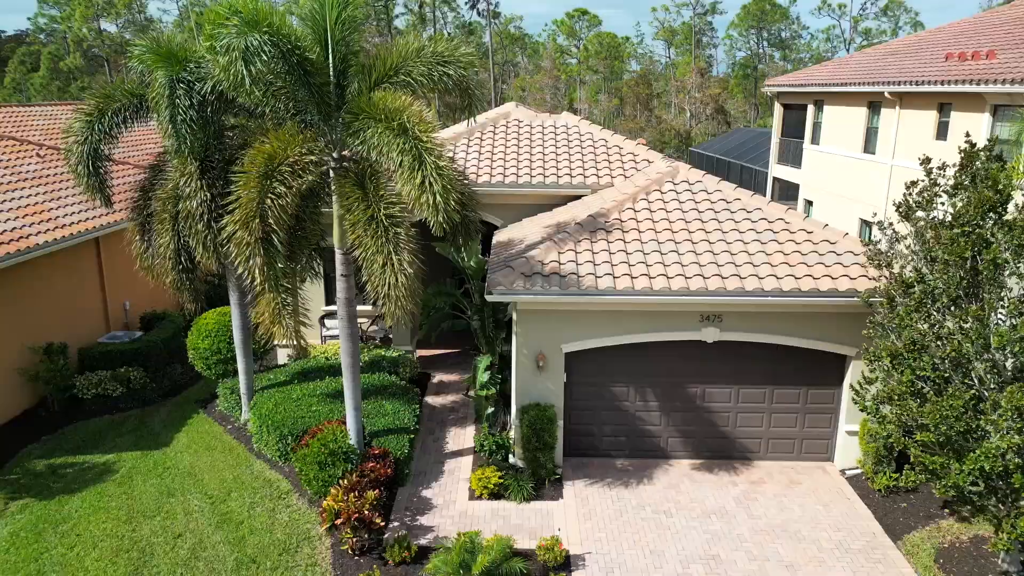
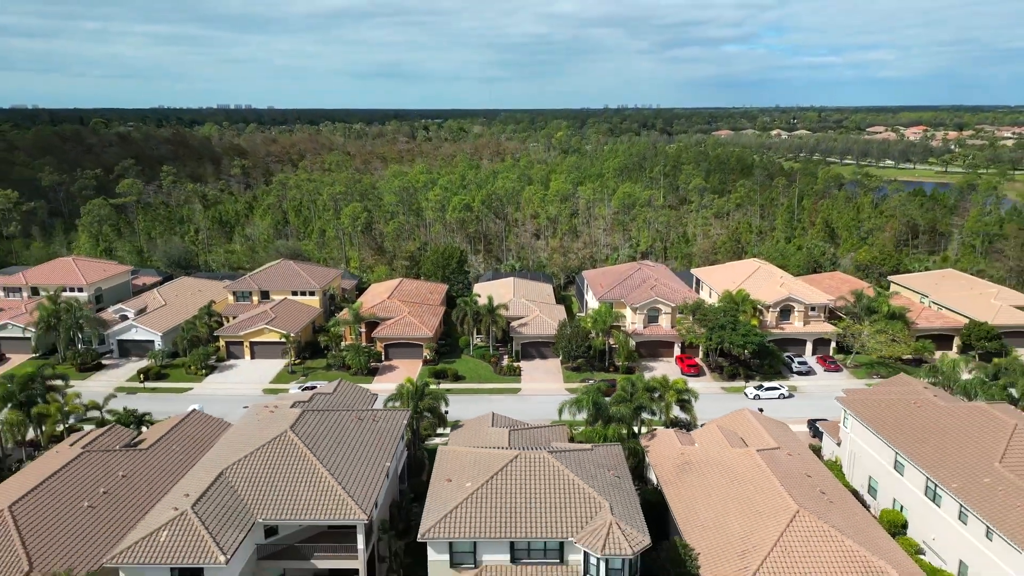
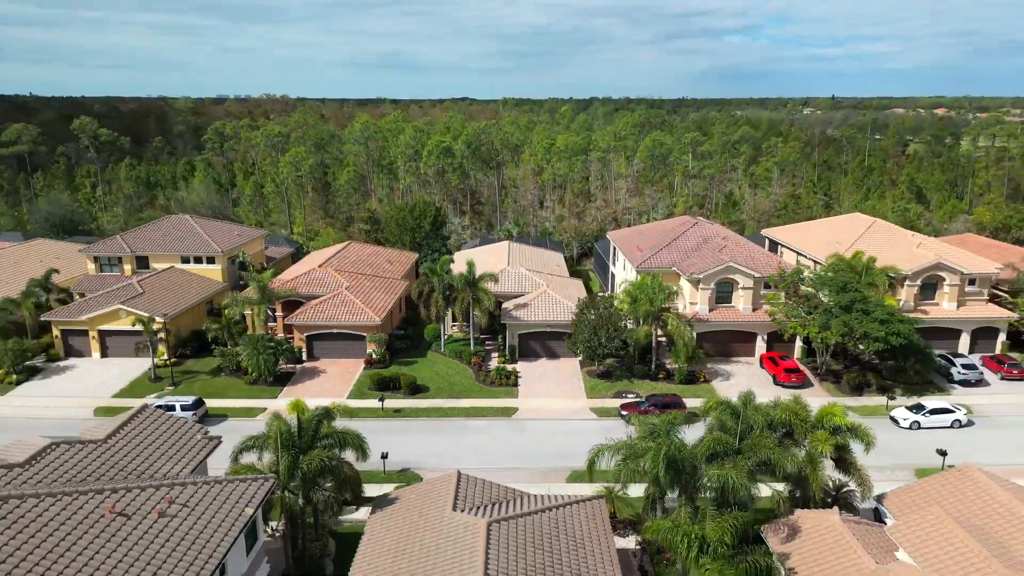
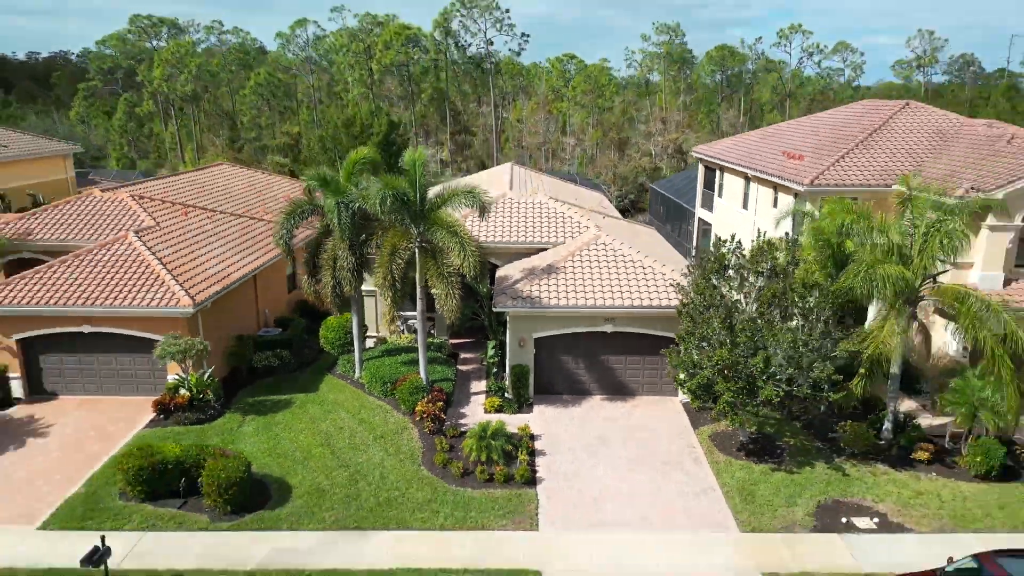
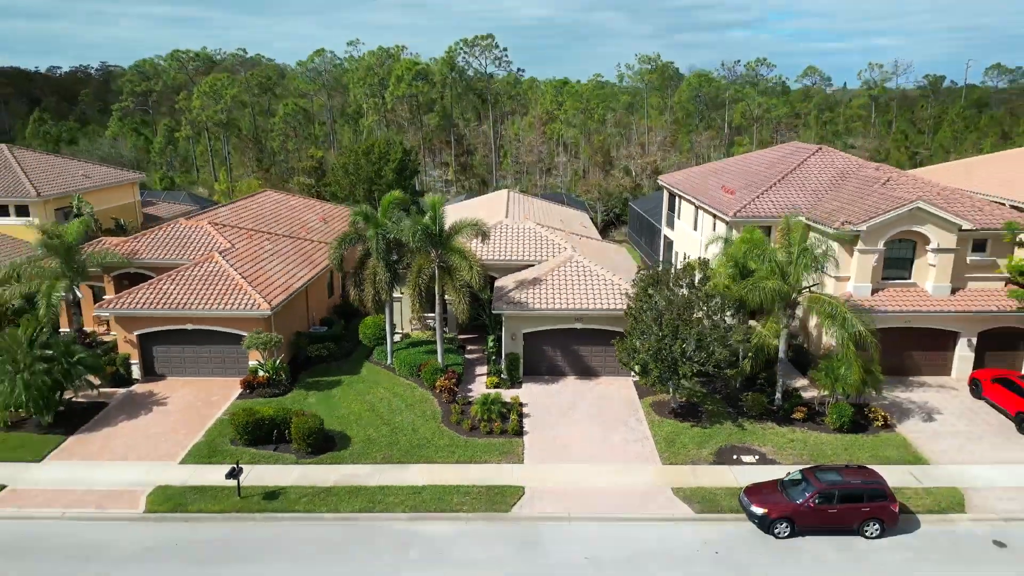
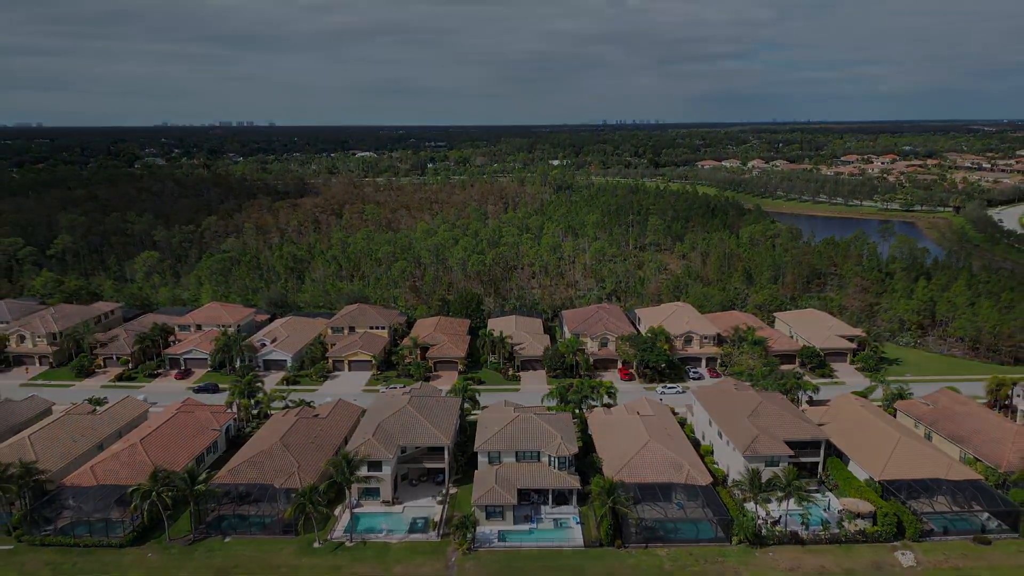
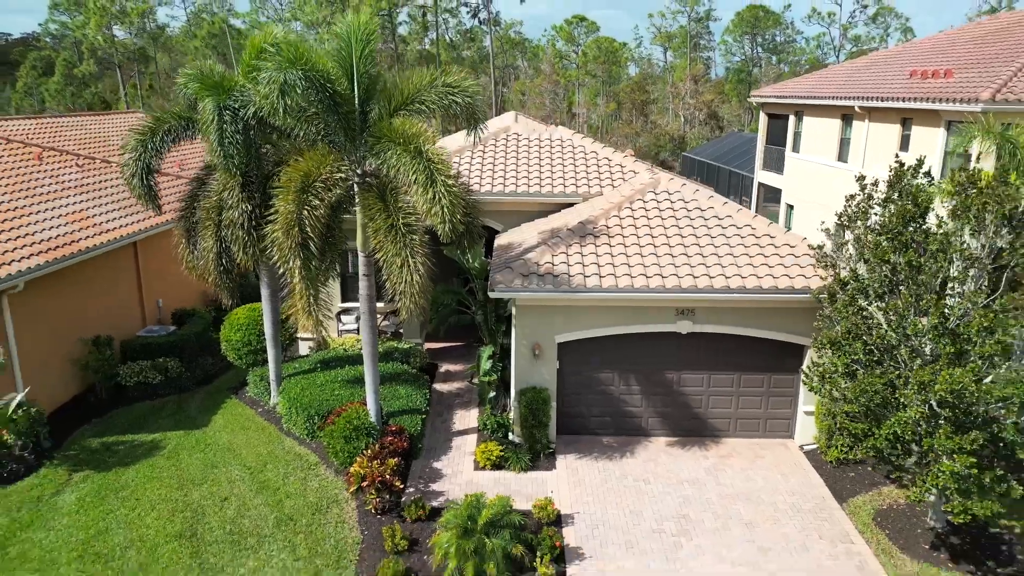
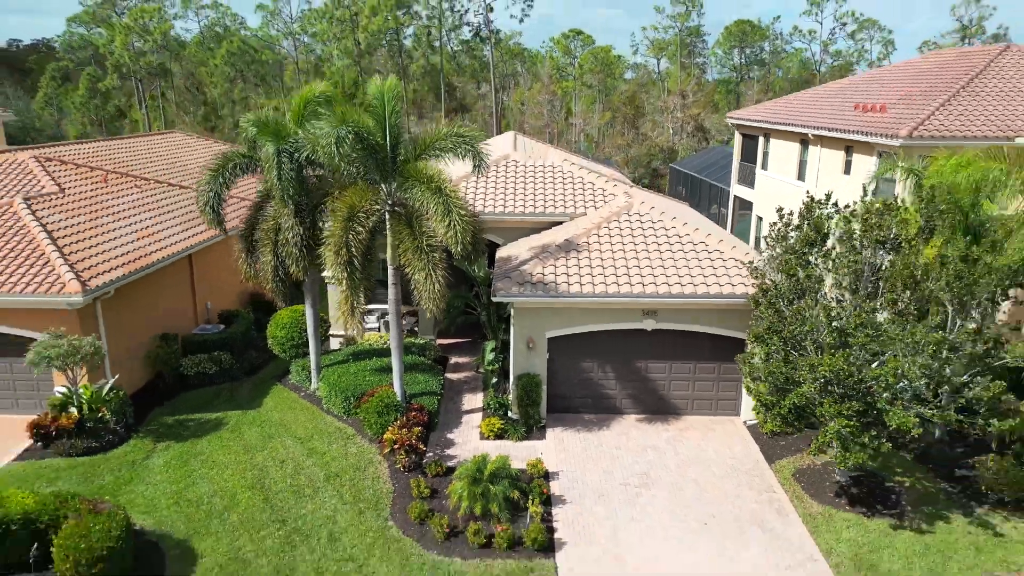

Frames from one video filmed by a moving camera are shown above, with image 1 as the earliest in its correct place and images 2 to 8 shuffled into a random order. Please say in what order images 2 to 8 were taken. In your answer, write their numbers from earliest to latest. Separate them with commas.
7, 8, 4, 5, 3, 2, 6
